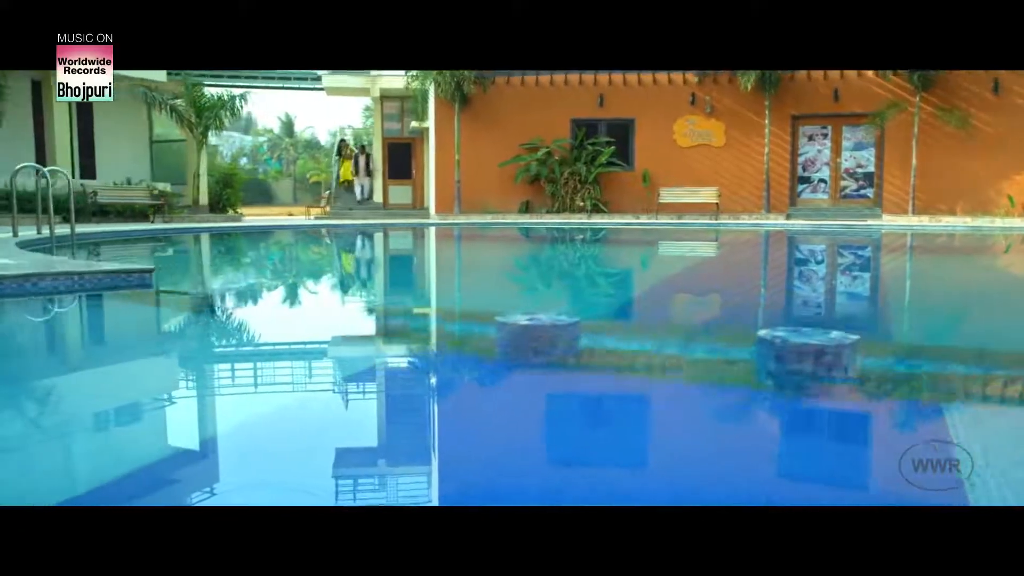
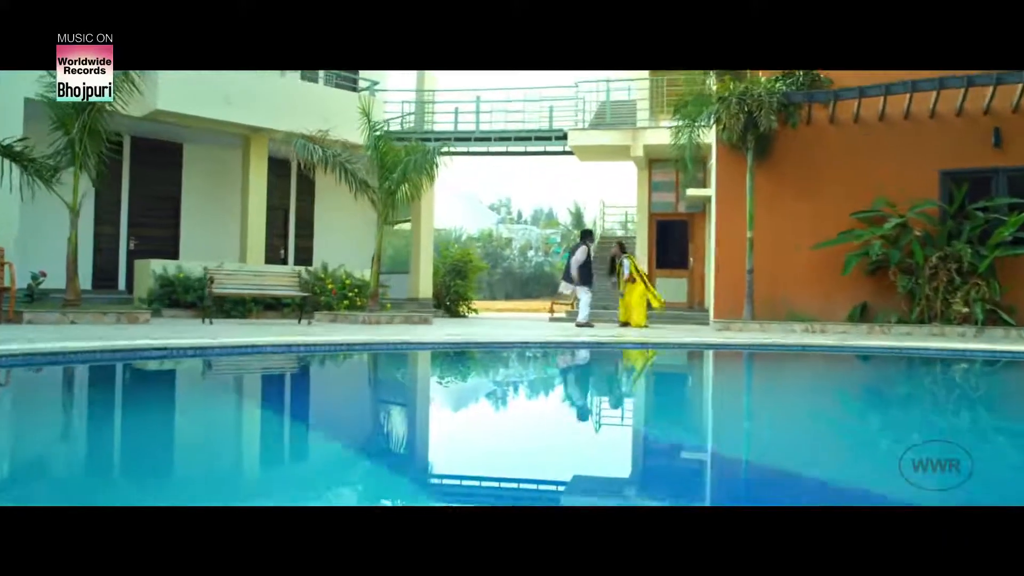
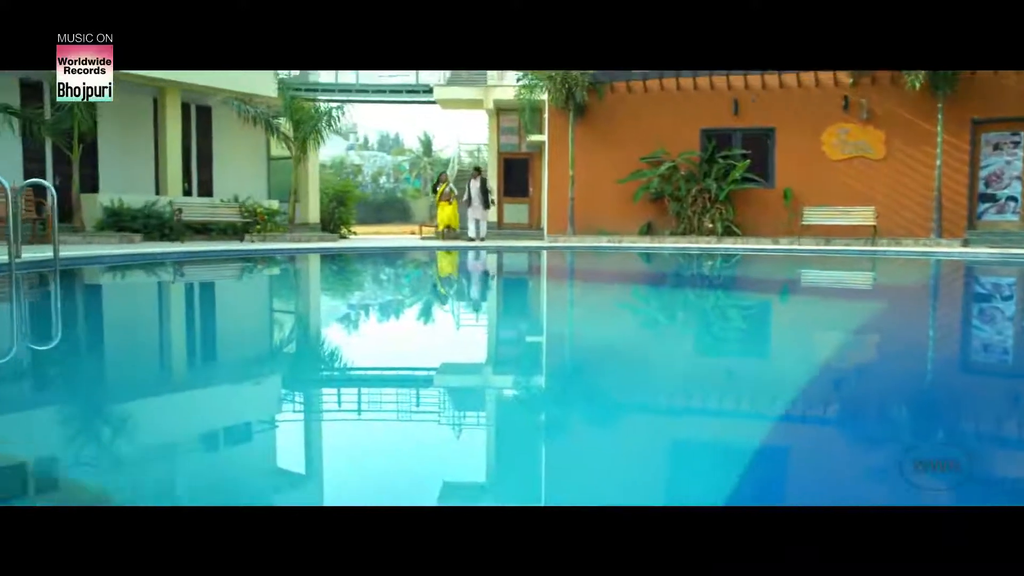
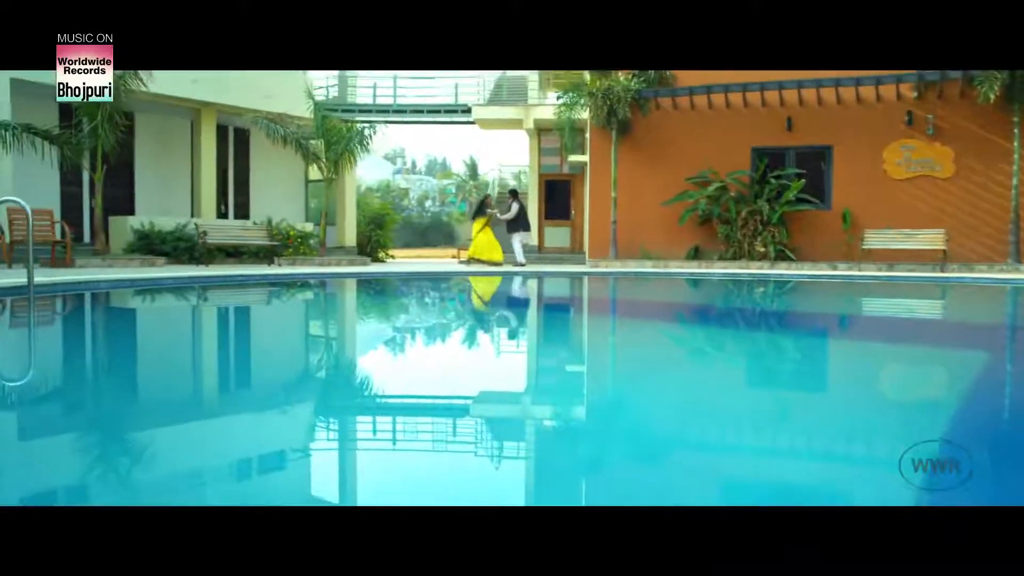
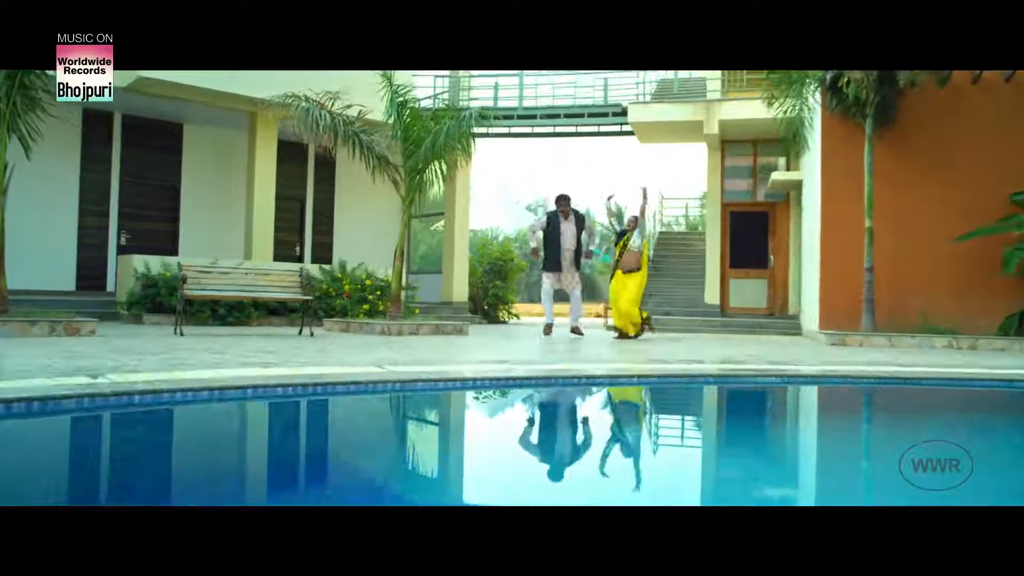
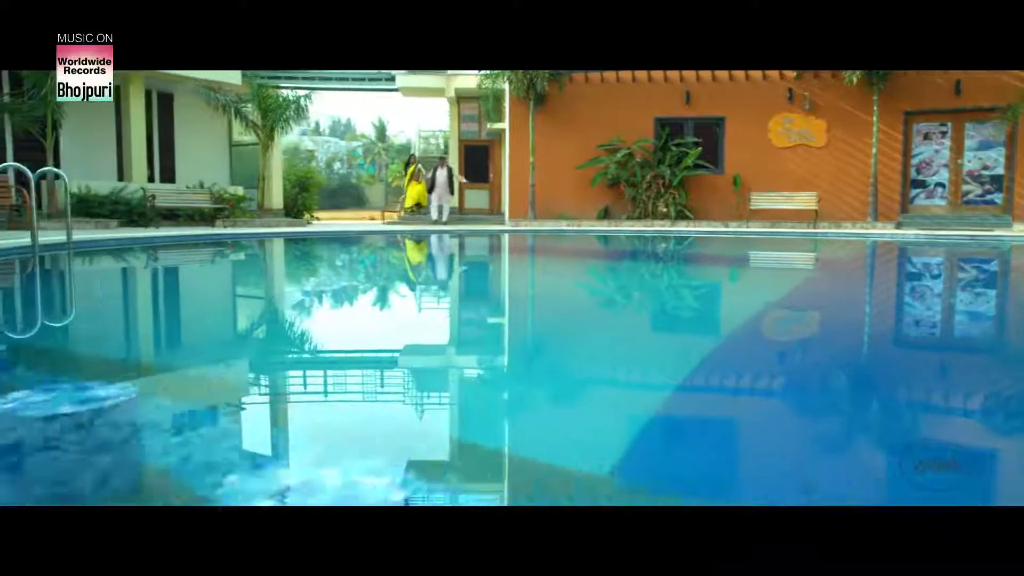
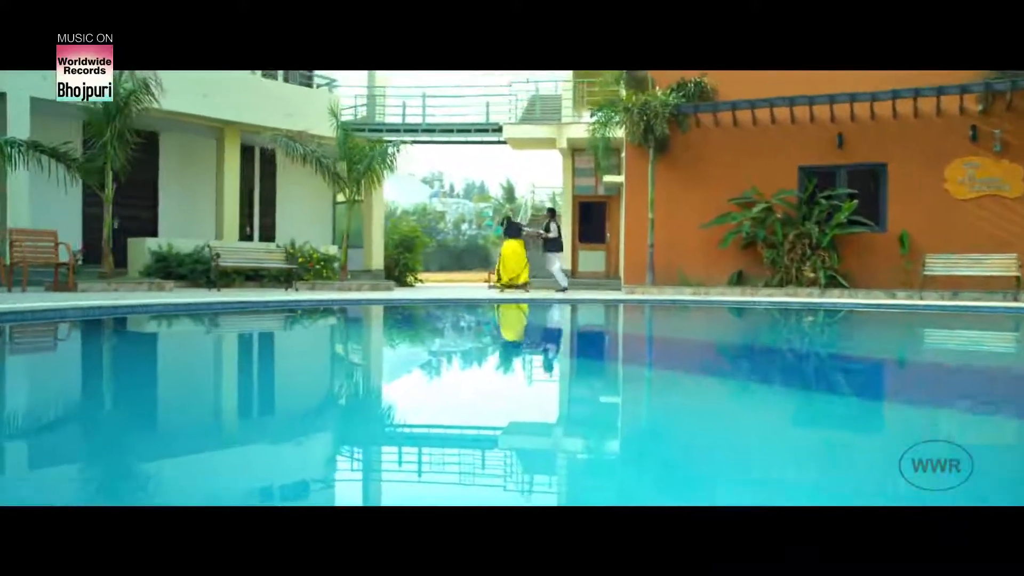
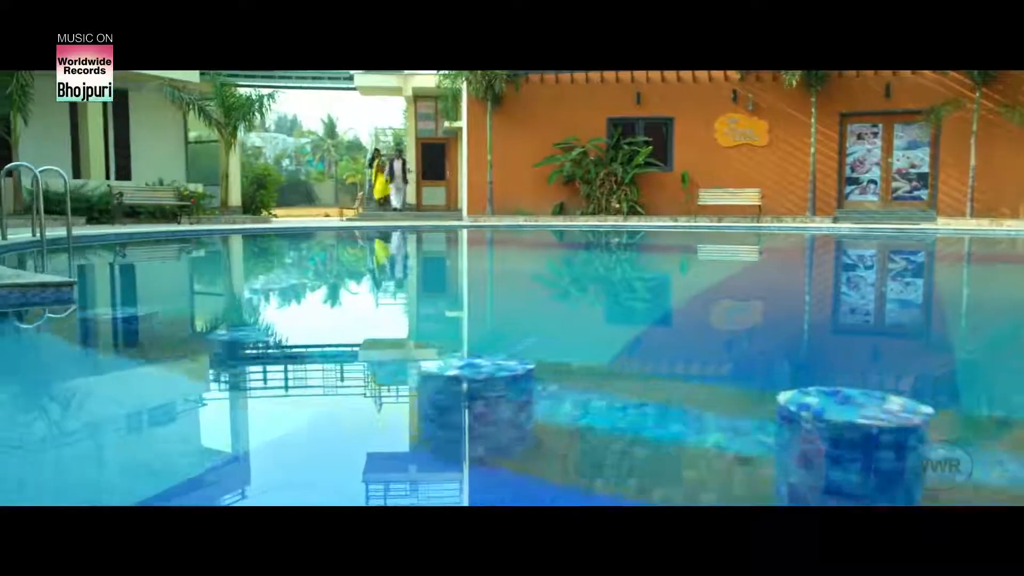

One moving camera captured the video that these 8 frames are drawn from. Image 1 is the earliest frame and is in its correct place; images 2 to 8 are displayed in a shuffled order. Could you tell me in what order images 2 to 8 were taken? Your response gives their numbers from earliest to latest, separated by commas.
8, 6, 3, 4, 7, 2, 5
